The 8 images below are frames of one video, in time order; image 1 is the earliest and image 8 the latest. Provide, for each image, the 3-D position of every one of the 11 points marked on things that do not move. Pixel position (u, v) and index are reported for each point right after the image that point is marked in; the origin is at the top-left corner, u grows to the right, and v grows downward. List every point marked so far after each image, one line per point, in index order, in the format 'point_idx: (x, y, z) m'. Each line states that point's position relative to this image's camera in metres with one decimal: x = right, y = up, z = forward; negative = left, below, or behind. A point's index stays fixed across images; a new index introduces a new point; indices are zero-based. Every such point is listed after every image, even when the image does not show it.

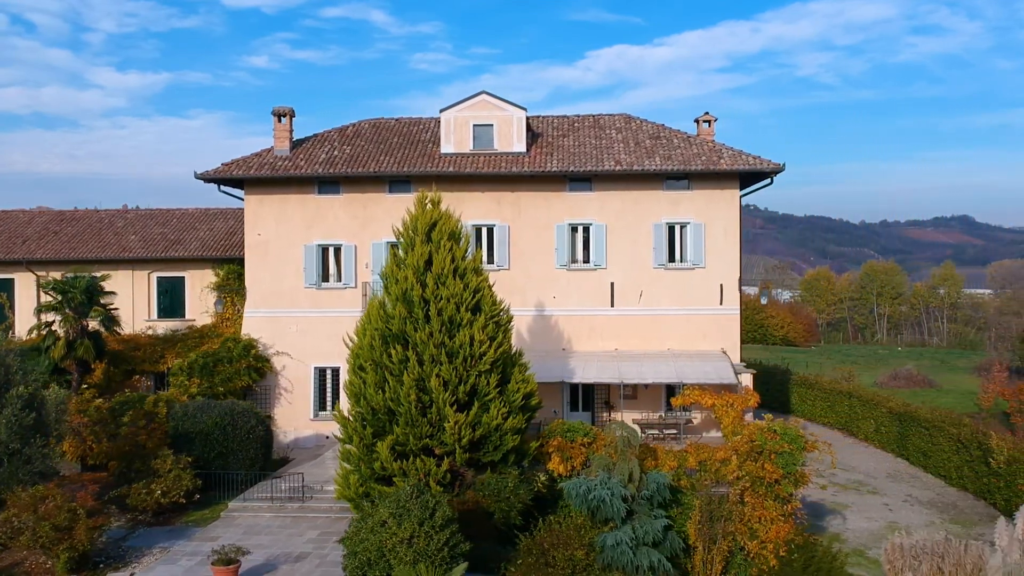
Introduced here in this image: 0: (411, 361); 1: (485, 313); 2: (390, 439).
0: (-1.6, -1.1, +15.6) m
1: (-0.4, -0.4, +16.2) m
2: (-1.9, -2.4, +15.5) m
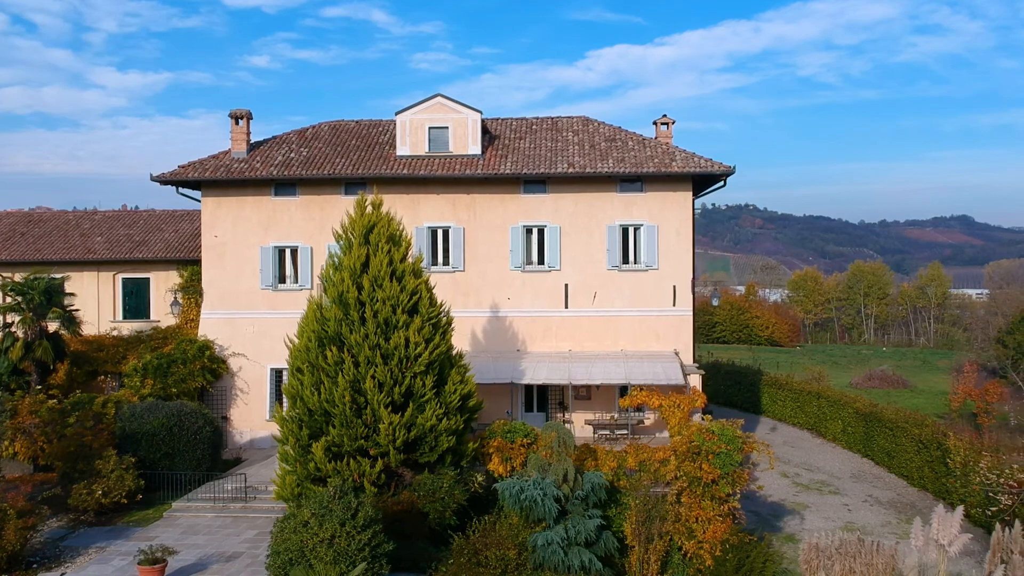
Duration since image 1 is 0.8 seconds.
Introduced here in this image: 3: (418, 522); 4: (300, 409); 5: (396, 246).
0: (-2.6, -1.2, +15.7) m
1: (-1.5, -0.5, +16.3) m
2: (-3.0, -2.4, +15.6) m
3: (-1.5, -3.7, +15.7) m
4: (-3.4, -2.0, +15.9) m
5: (-2.0, +0.7, +16.7) m
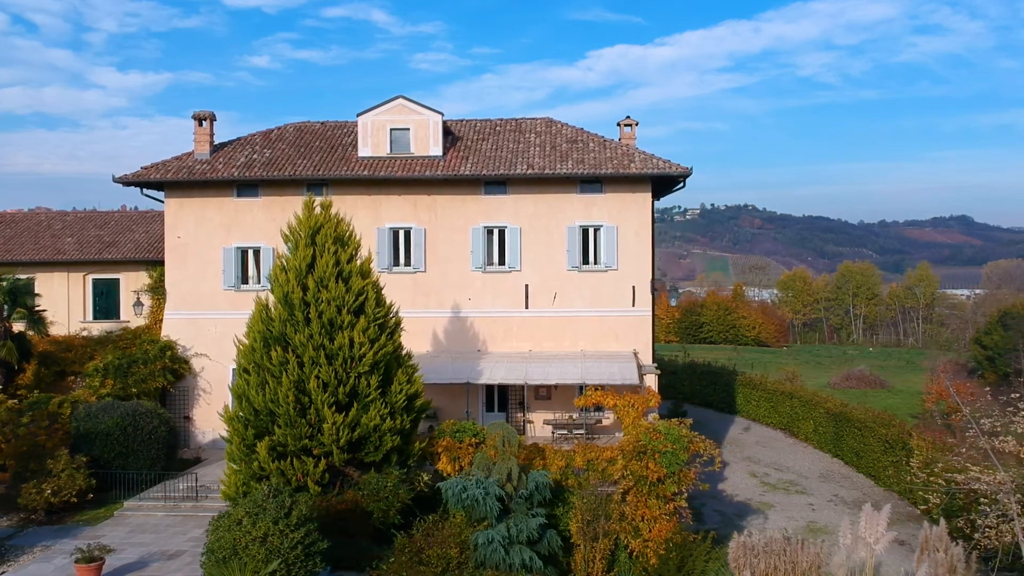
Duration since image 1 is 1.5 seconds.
0: (-3.6, -1.2, +15.8) m
1: (-2.4, -0.5, +16.4) m
2: (-3.9, -2.4, +15.8) m
3: (-2.4, -3.8, +15.8) m
4: (-4.3, -2.0, +16.1) m
5: (-2.9, +0.7, +16.8) m
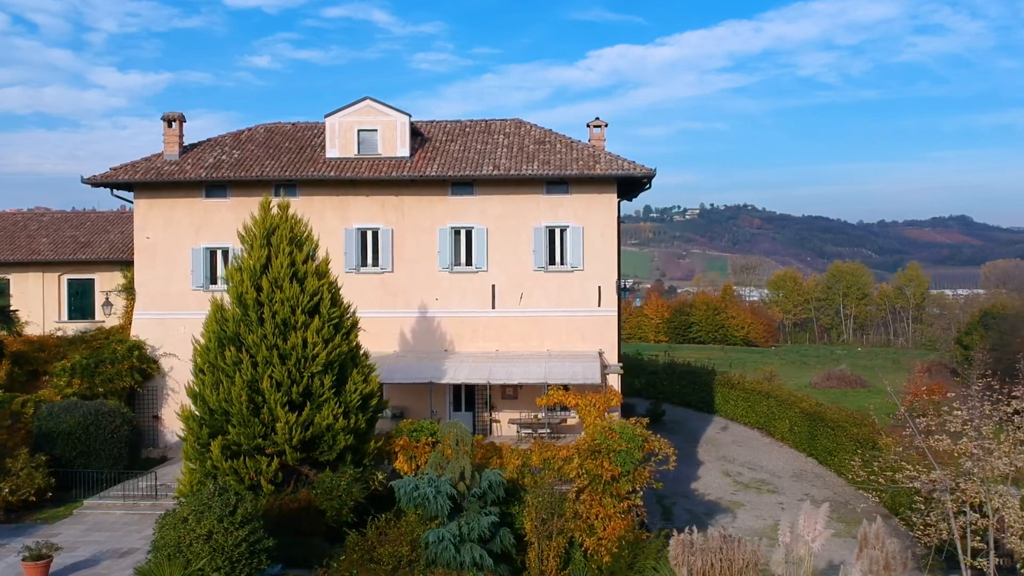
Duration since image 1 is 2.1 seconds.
0: (-4.3, -1.2, +16.0) m
1: (-3.2, -0.5, +16.6) m
2: (-4.7, -2.4, +15.9) m
3: (-3.2, -3.8, +16.0) m
4: (-5.1, -2.0, +16.2) m
5: (-3.7, +0.7, +17.0) m
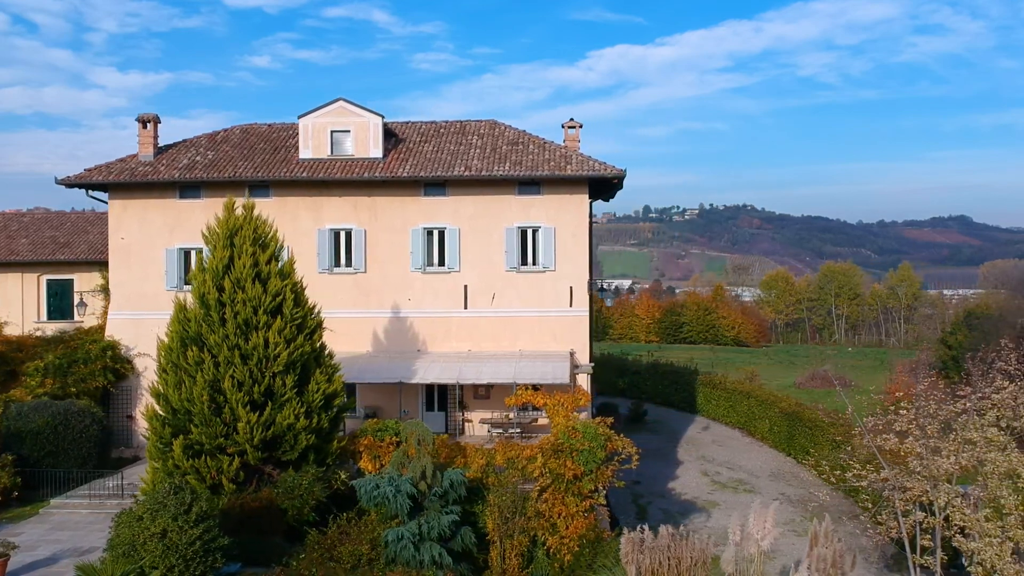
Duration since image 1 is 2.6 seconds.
0: (-5.0, -1.2, +16.1) m
1: (-3.8, -0.5, +16.7) m
2: (-5.3, -2.4, +16.0) m
3: (-3.8, -3.8, +16.1) m
4: (-5.8, -2.0, +16.3) m
5: (-4.3, +0.7, +17.1) m
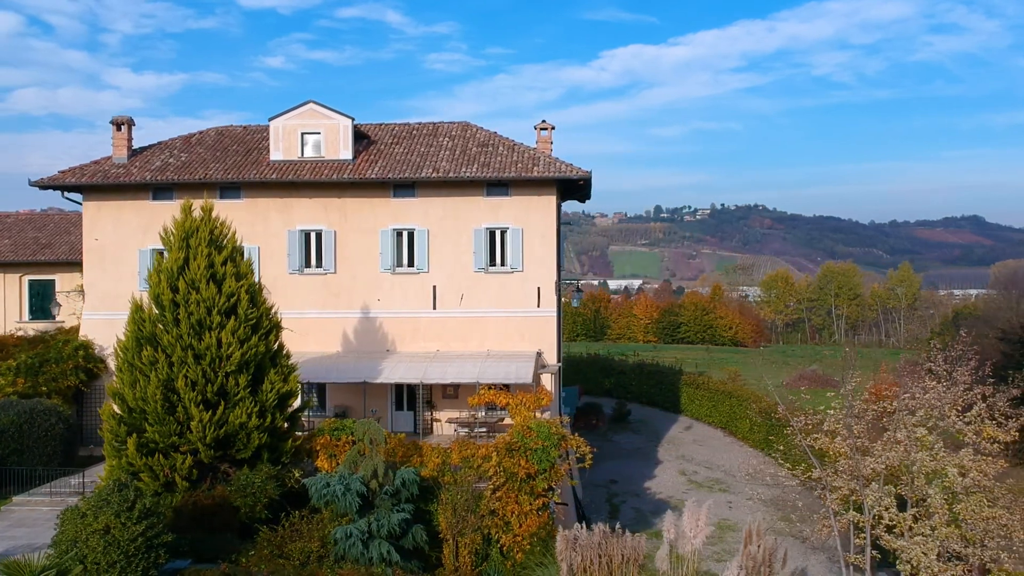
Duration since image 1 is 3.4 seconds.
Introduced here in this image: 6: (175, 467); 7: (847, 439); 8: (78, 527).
0: (-5.8, -1.2, +16.3) m
1: (-4.7, -0.5, +16.9) m
2: (-6.1, -2.4, +16.3) m
3: (-4.7, -3.8, +16.3) m
4: (-6.6, -2.0, +16.5) m
5: (-5.1, +0.7, +17.3) m
6: (-5.6, -3.0, +16.3) m
7: (+4.5, -2.0, +13.1) m
8: (-5.9, -3.3, +13.5) m
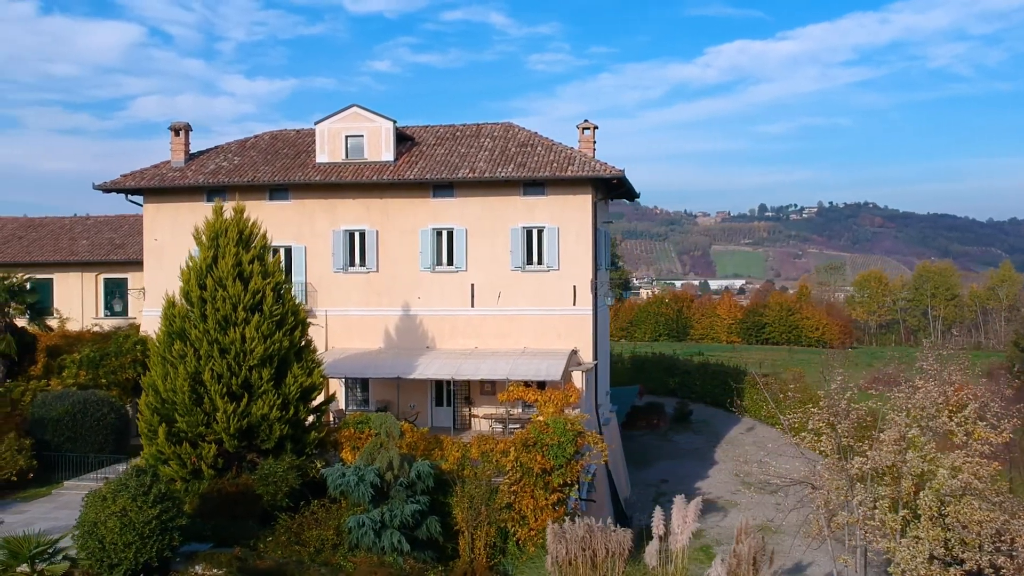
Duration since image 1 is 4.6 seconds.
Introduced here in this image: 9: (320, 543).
0: (-5.6, -1.2, +17.2) m
1: (-4.4, -0.5, +17.7) m
2: (-6.0, -2.4, +17.2) m
3: (-4.5, -3.7, +17.0) m
4: (-6.4, -1.9, +17.5) m
5: (-4.9, +0.7, +18.1) m
6: (-5.4, -2.9, +17.2) m
7: (+4.3, -2.0, +13.0) m
8: (-6.0, -3.2, +14.4) m
9: (-3.2, -4.2, +16.4) m
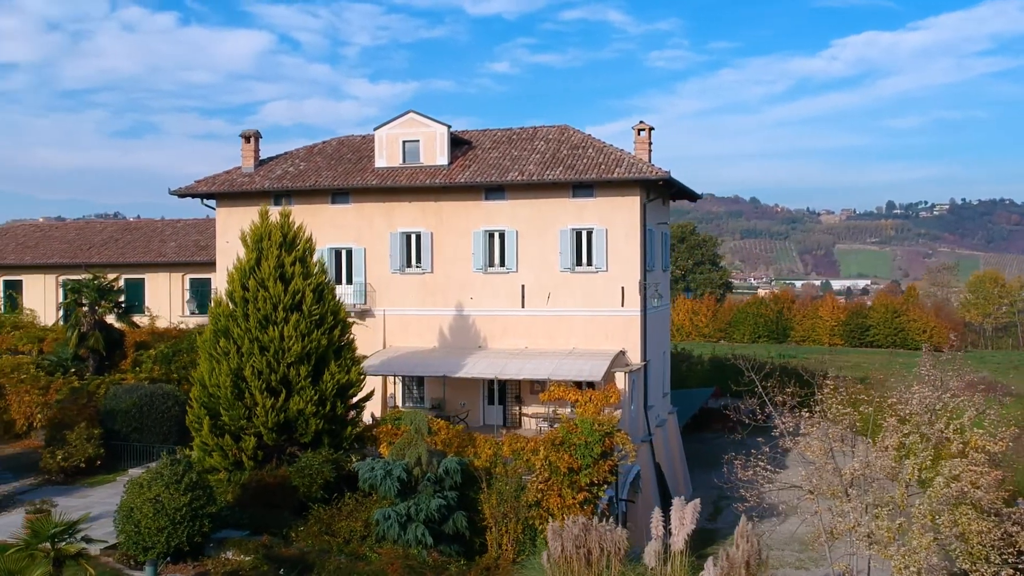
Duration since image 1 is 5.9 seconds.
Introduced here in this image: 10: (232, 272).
0: (-5.2, -1.2, +18.2) m
1: (-3.9, -0.5, +18.5) m
2: (-5.5, -2.4, +18.2) m
3: (-4.1, -3.7, +17.9) m
4: (-5.9, -2.0, +18.6) m
5: (-4.3, +0.7, +19.0) m
6: (-4.9, -2.9, +18.1) m
7: (+4.2, -2.0, +12.8) m
8: (-5.9, -3.2, +15.5) m
9: (-2.9, -4.2, +17.1) m
10: (-5.3, +0.3, +18.8) m
